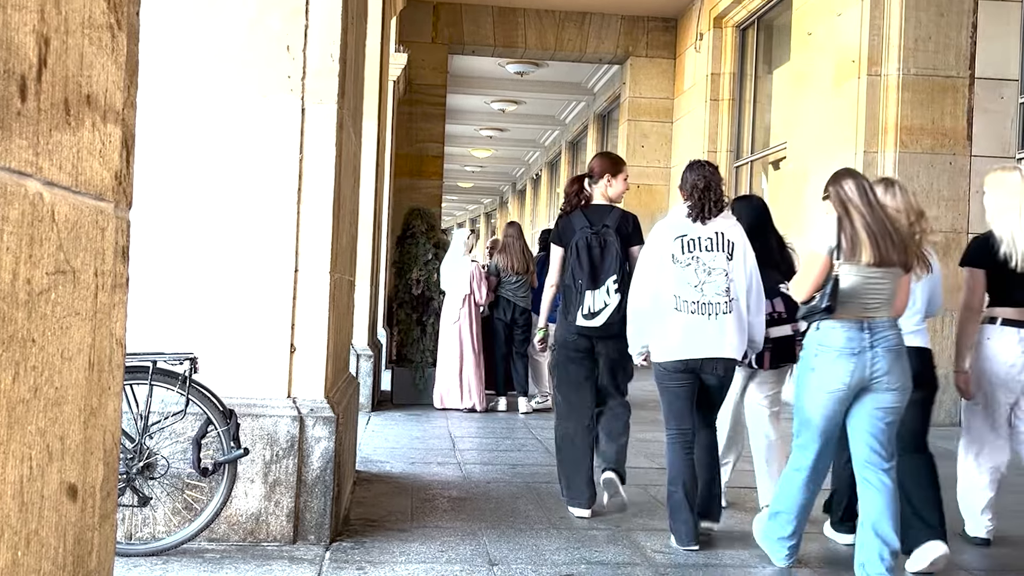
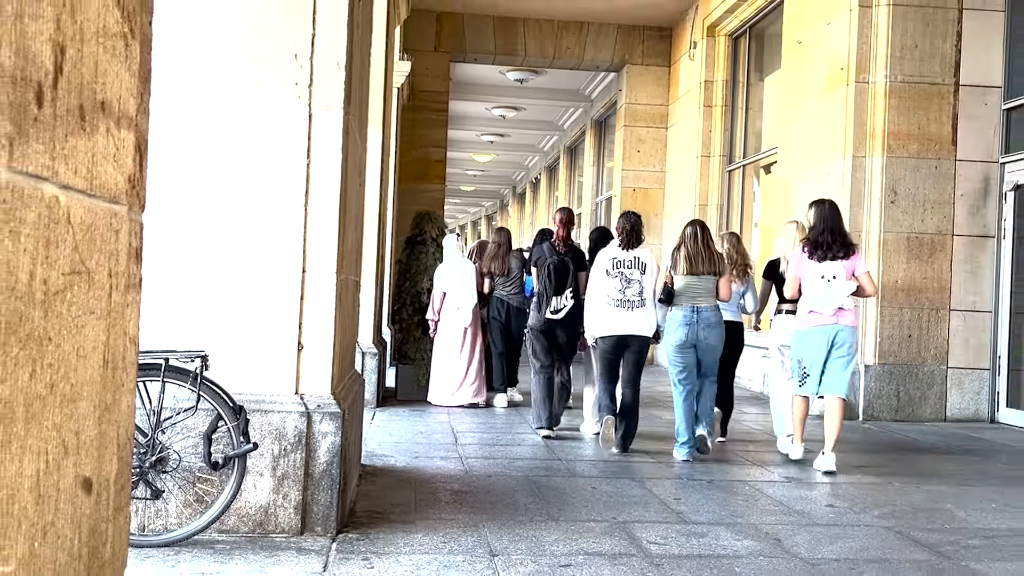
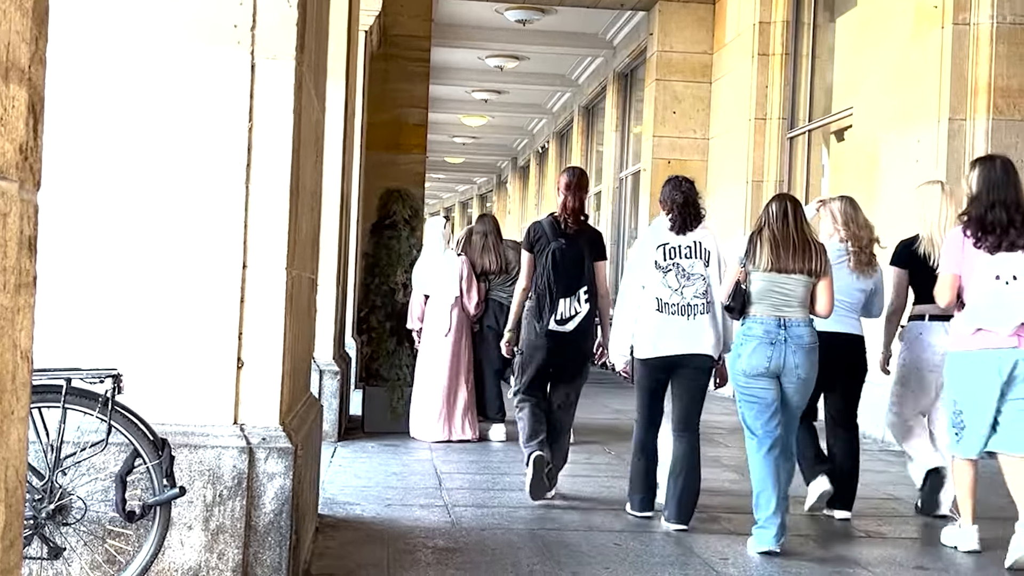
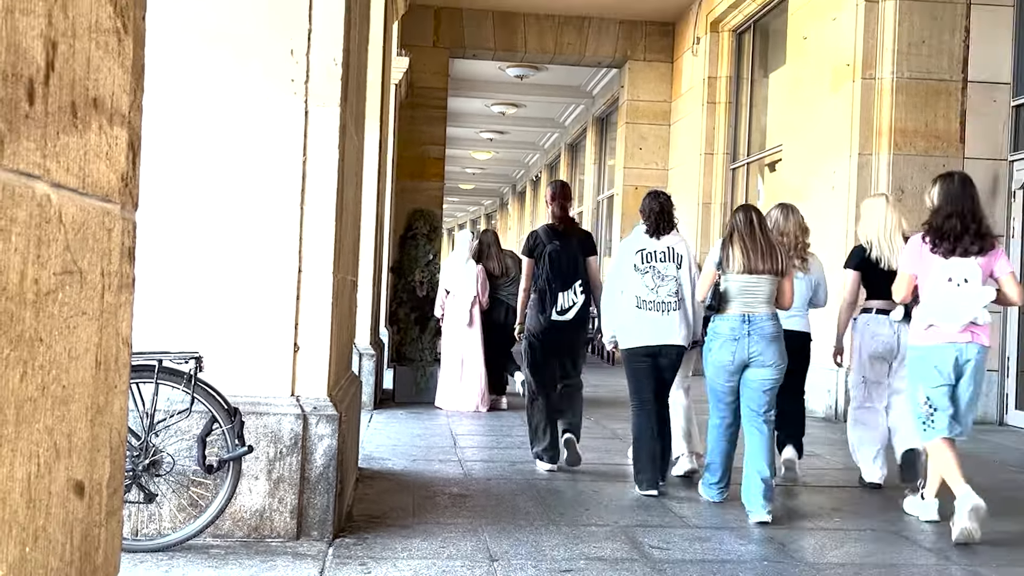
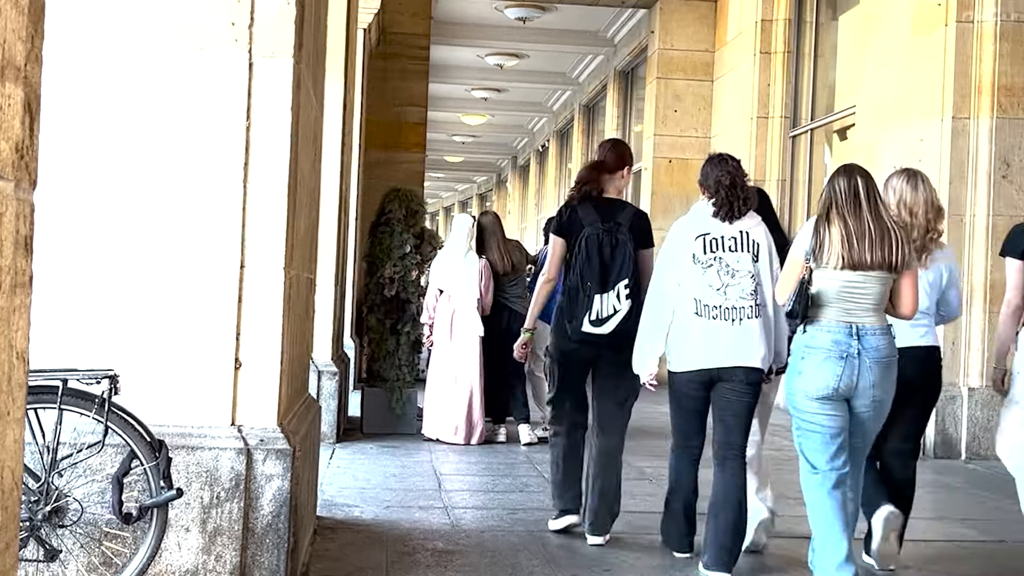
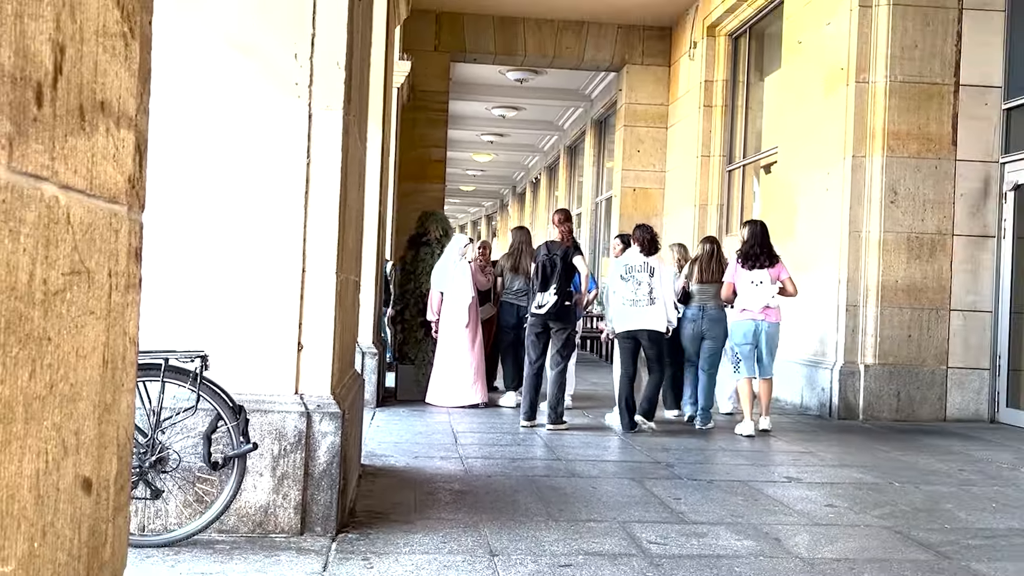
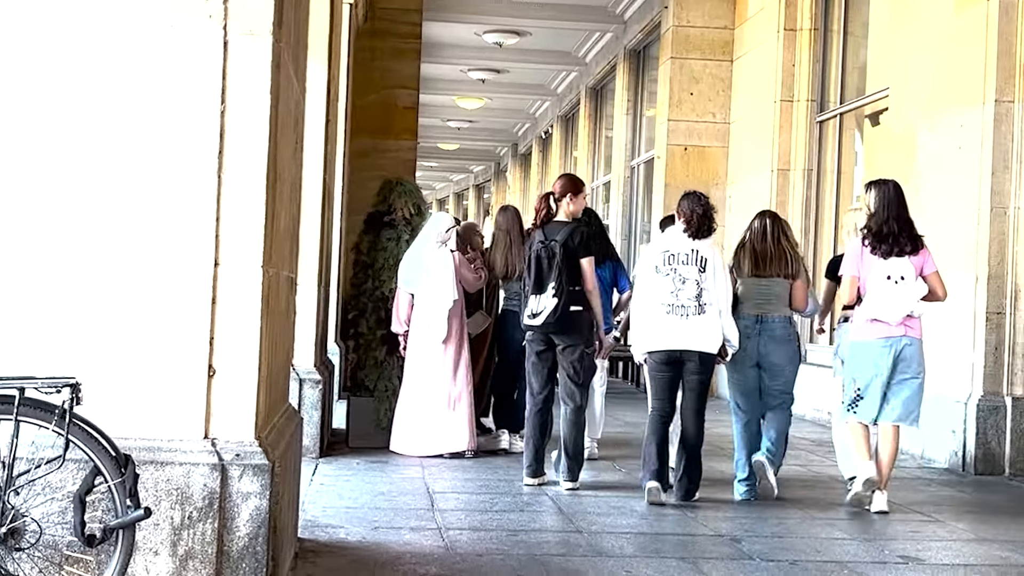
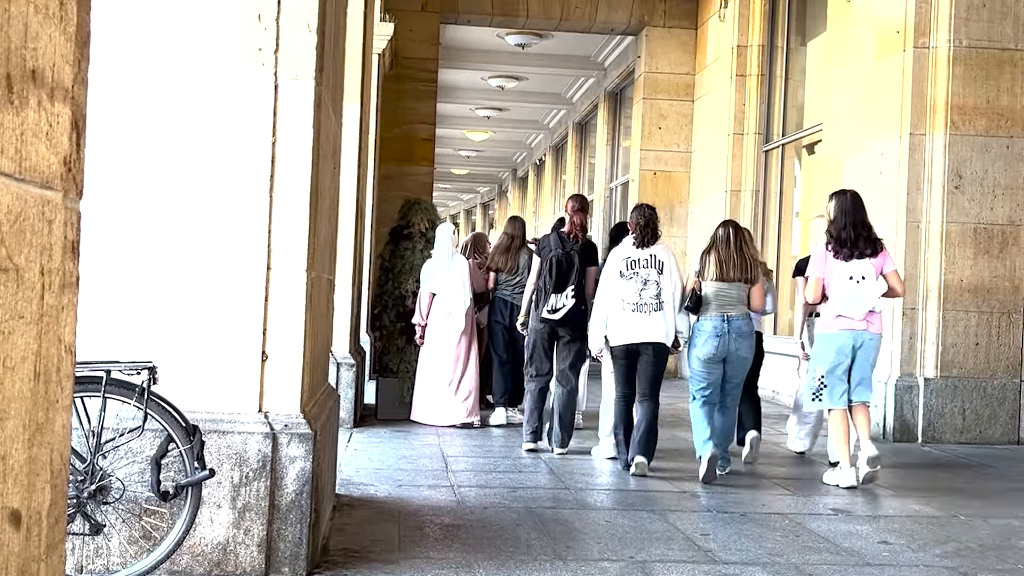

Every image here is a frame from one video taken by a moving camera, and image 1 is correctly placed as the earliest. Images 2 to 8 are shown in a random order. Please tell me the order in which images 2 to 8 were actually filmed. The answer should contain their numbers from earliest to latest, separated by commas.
5, 4, 3, 2, 8, 7, 6
